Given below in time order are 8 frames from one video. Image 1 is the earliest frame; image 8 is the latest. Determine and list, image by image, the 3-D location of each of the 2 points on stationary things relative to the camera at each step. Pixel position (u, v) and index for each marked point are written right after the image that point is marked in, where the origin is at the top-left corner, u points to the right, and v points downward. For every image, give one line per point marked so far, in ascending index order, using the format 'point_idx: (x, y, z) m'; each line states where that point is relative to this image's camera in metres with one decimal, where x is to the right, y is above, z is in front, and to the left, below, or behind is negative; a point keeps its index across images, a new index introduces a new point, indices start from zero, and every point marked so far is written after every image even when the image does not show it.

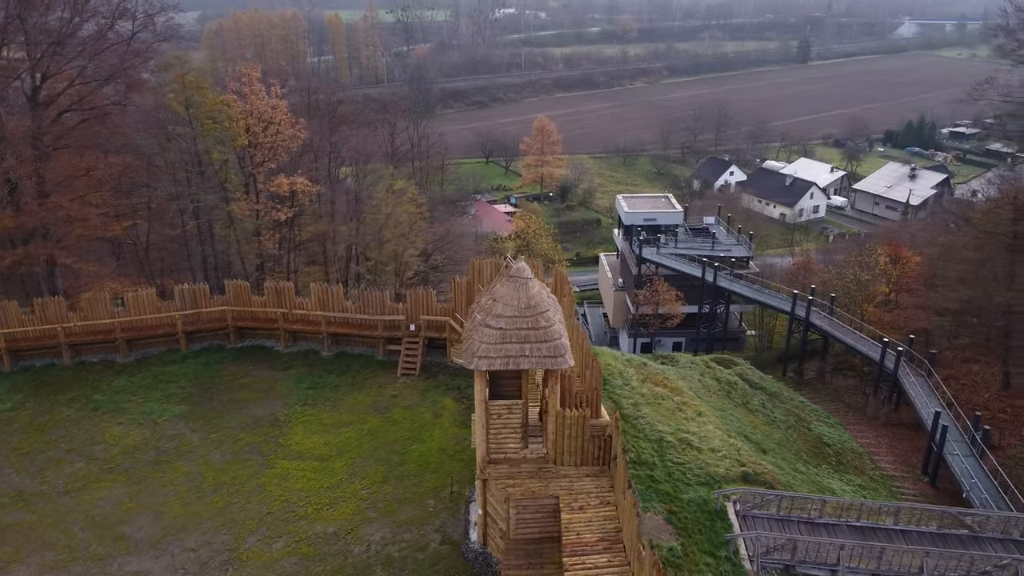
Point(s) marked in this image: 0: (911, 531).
0: (+7.8, -4.7, +15.5) m
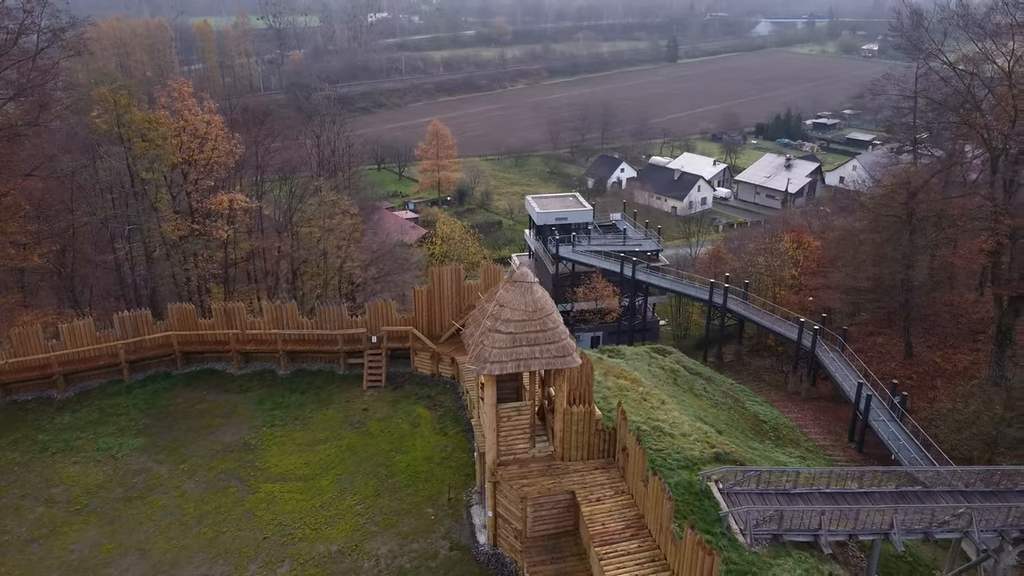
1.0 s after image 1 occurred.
0: (+7.7, -4.3, +16.9) m
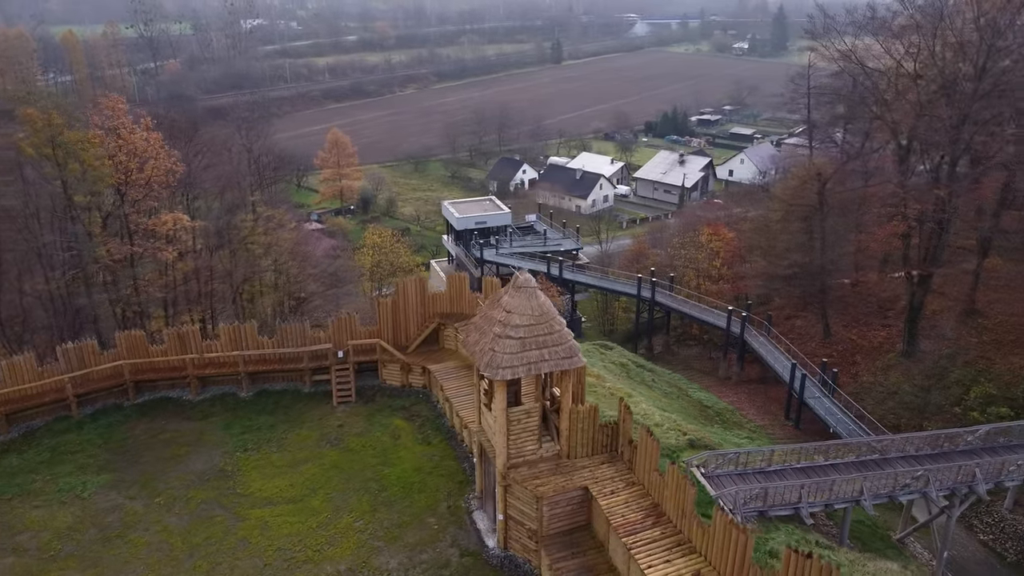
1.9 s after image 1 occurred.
0: (+7.5, -4.0, +18.2) m
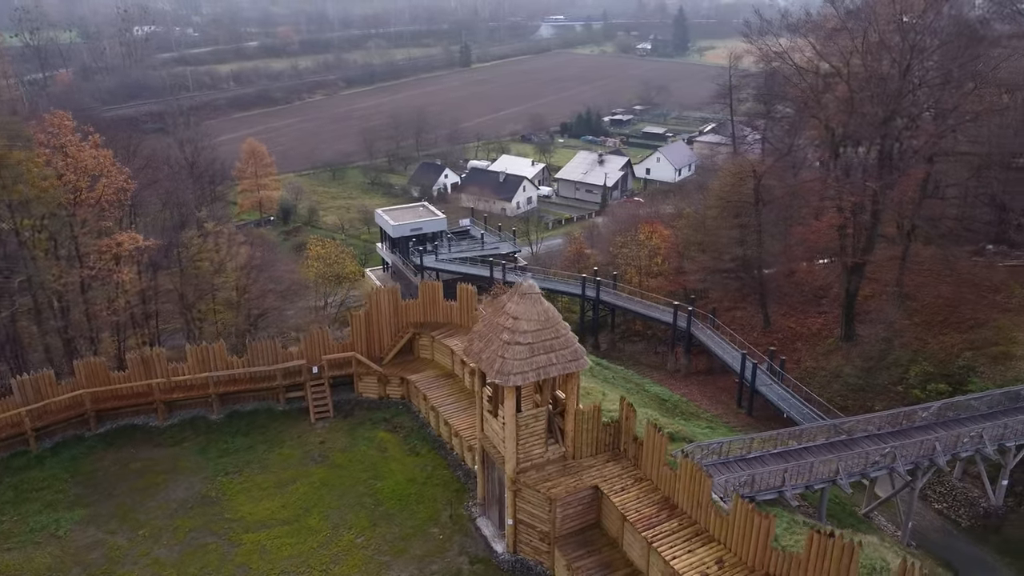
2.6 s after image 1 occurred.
0: (+7.2, -3.8, +19.2) m
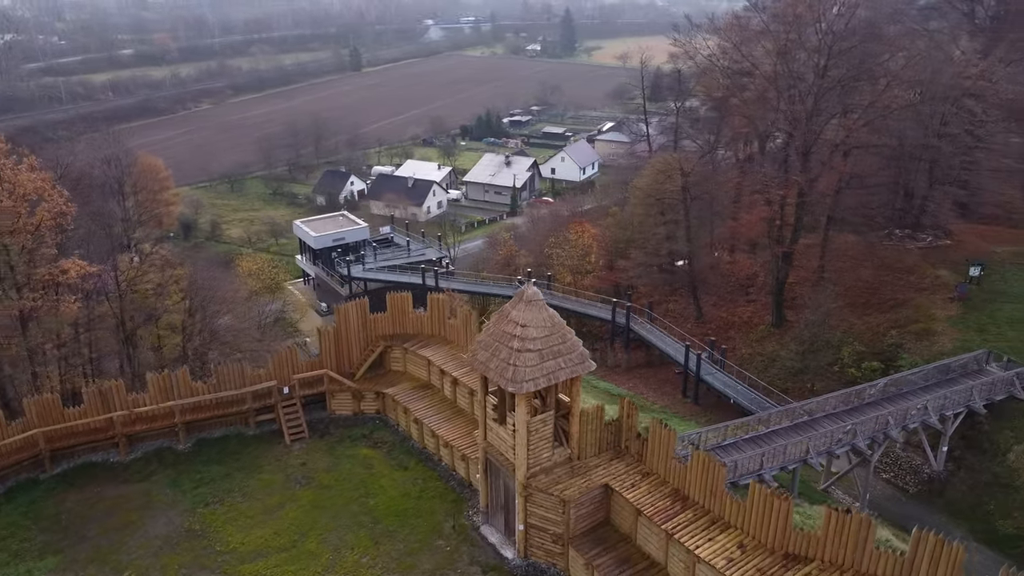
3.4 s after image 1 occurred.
0: (+6.7, -3.6, +20.2) m
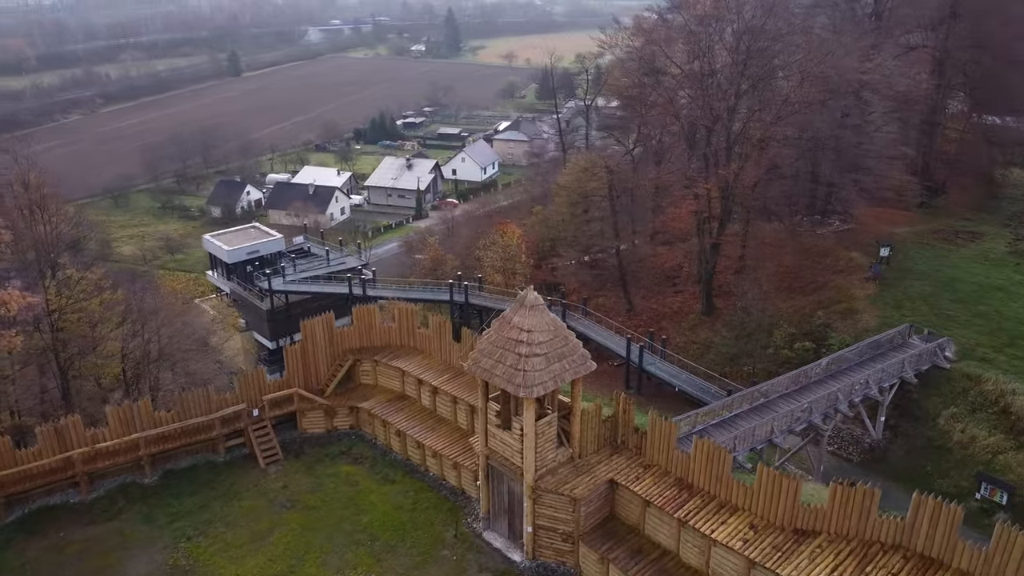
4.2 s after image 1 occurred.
0: (+6.1, -3.3, +21.3) m
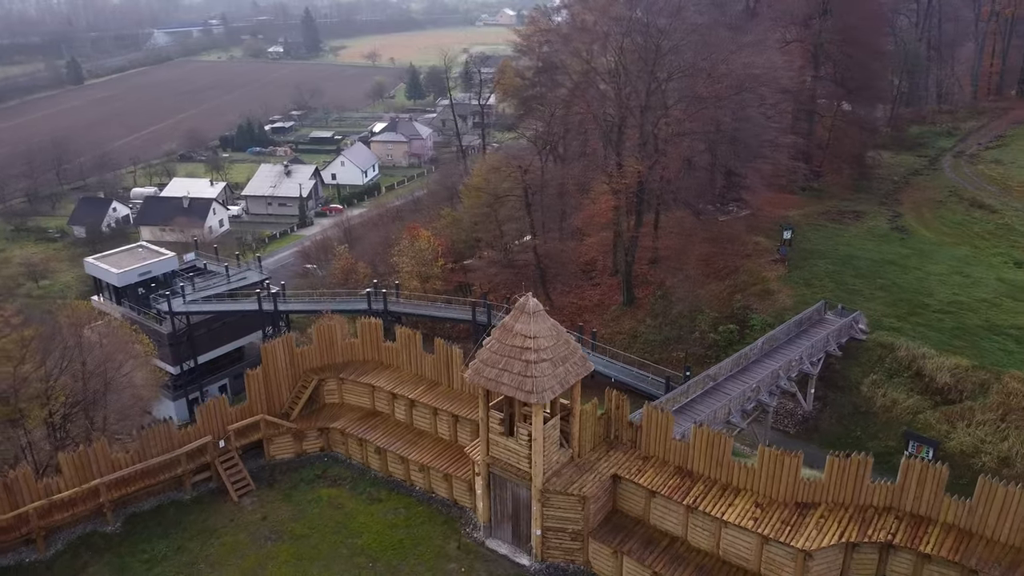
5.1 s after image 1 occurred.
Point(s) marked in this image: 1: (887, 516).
0: (+5.1, -3.0, +22.3) m
1: (+6.5, -4.0, +13.9) m
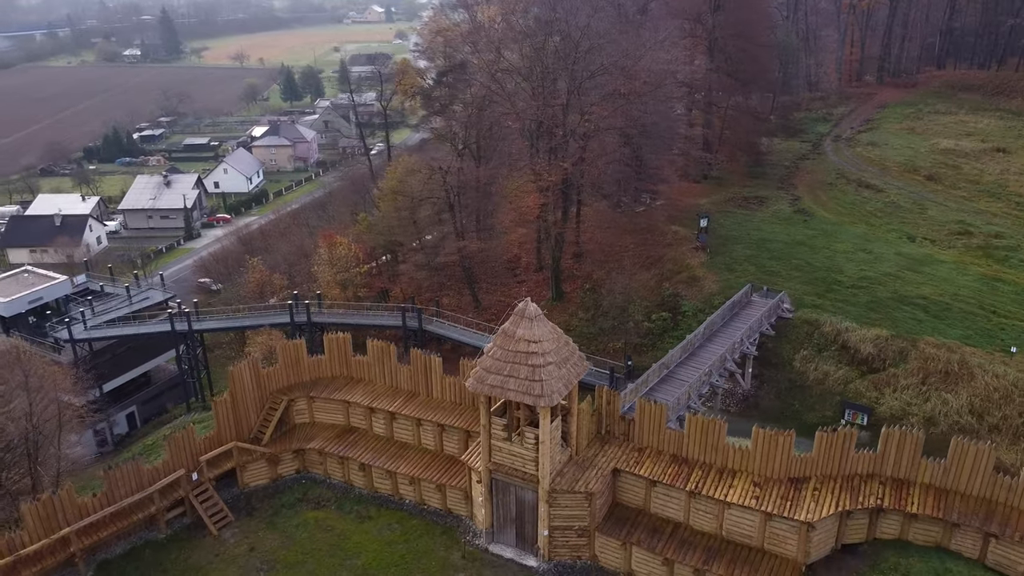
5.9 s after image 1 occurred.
0: (+4.1, -2.8, +23.1) m
1: (+6.8, -3.6, +15.0) m
